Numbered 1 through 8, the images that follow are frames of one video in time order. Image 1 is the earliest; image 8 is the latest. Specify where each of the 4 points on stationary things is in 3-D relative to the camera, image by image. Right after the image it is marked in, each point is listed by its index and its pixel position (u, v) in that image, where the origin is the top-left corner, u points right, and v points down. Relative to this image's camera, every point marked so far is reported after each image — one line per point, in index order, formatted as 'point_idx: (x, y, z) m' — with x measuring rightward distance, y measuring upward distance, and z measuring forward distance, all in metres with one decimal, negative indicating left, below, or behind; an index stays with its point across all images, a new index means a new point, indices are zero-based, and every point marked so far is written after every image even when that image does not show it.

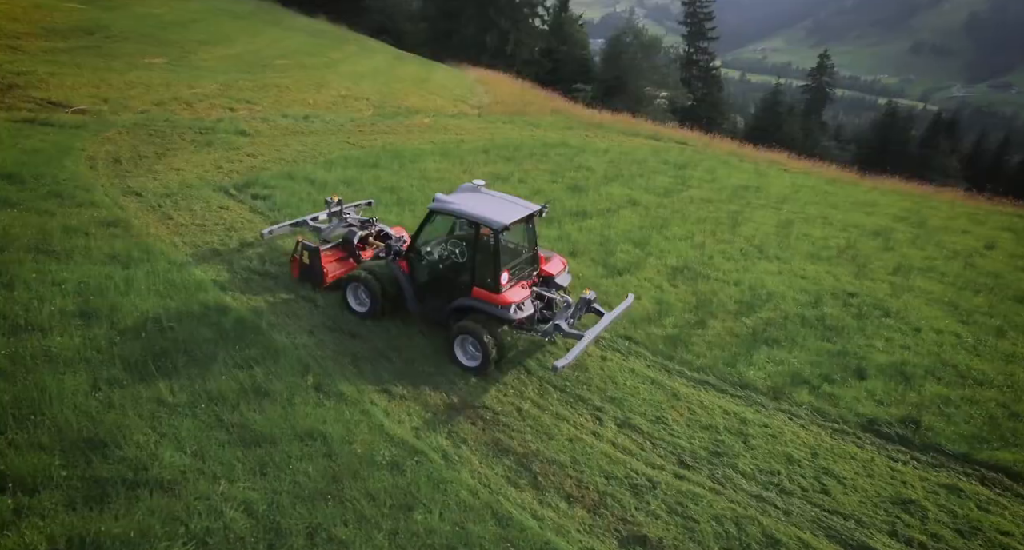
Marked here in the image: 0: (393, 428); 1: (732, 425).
0: (-1.5, -2.0, +8.6) m
1: (+3.2, -2.2, +9.5) m
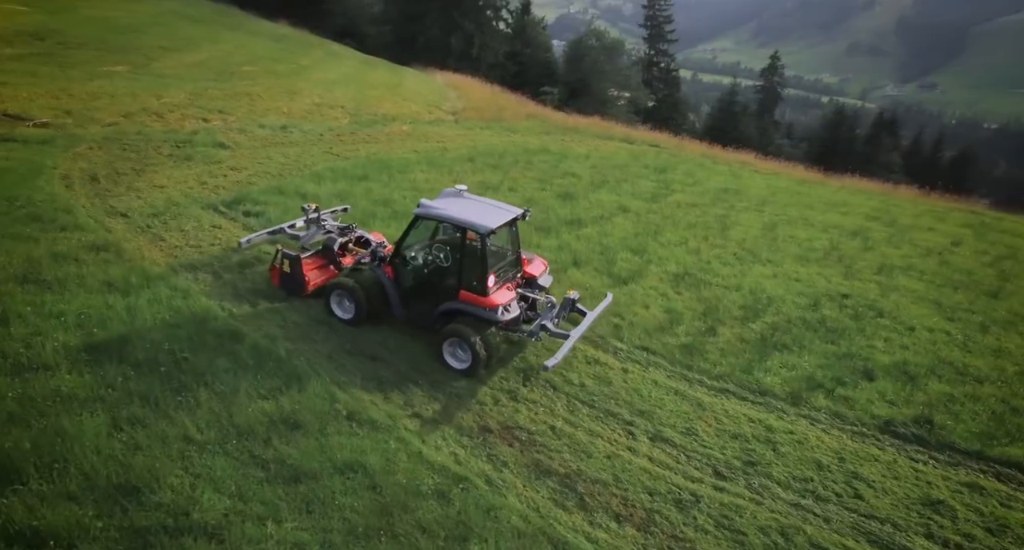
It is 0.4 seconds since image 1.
0: (-1.0, -2.3, +8.5) m
1: (+3.6, -2.3, +9.6) m
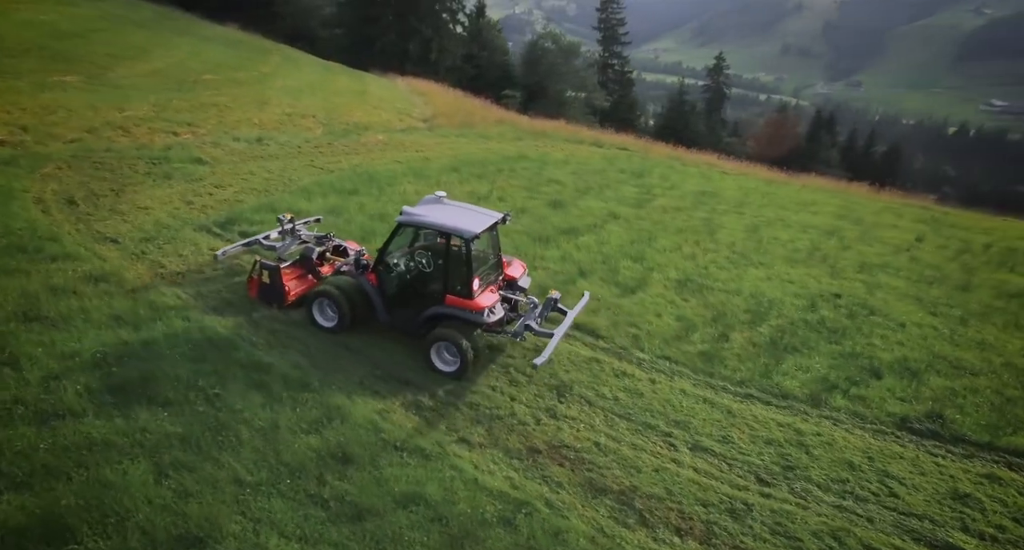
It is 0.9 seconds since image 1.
0: (-0.3, -2.6, +8.4) m
1: (+4.2, -2.5, +10.0) m
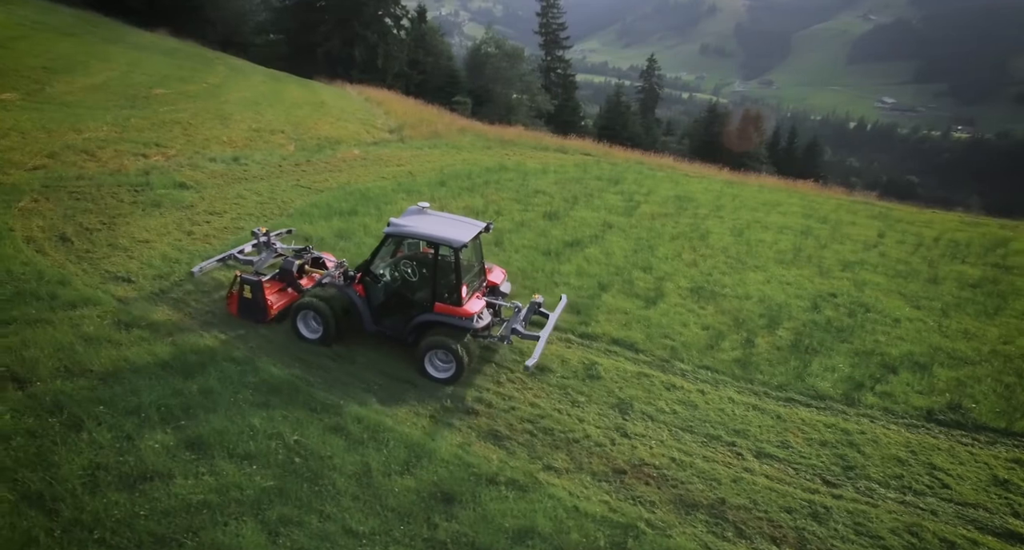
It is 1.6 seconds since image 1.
0: (+1.0, -3.0, +8.5) m
1: (+5.3, -2.6, +10.6) m
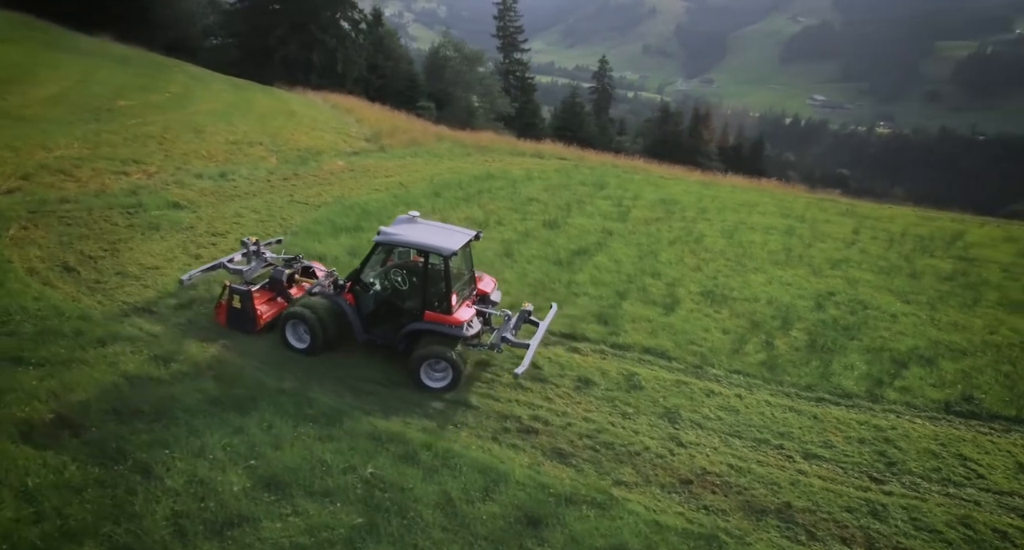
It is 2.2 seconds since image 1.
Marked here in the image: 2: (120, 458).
0: (+2.0, -3.2, +8.7) m
1: (+6.1, -2.7, +11.1) m
2: (-4.7, -2.2, +7.9) m
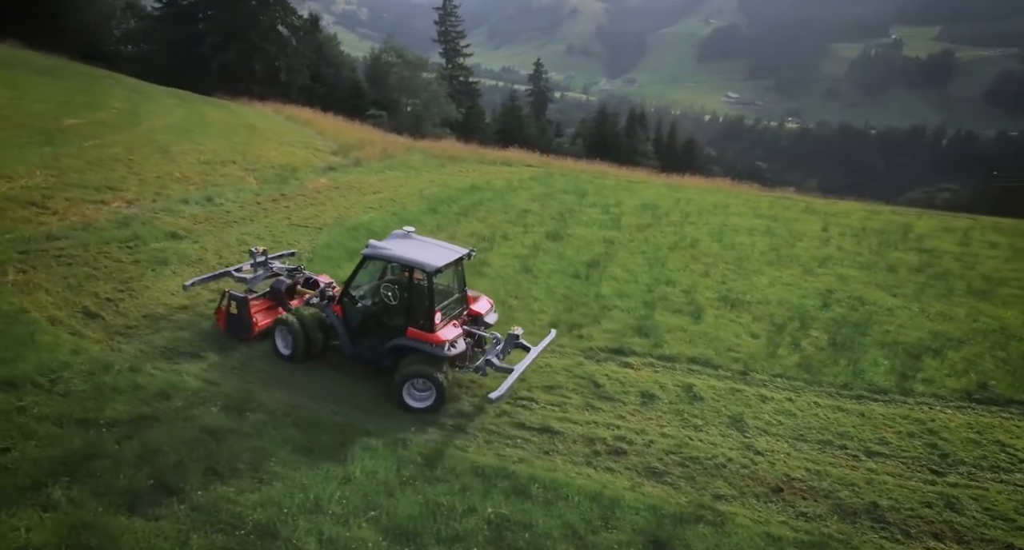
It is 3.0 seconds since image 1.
0: (+3.6, -3.5, +8.9) m
1: (+7.3, -2.7, +11.8) m
2: (-3.1, -2.8, +7.4) m
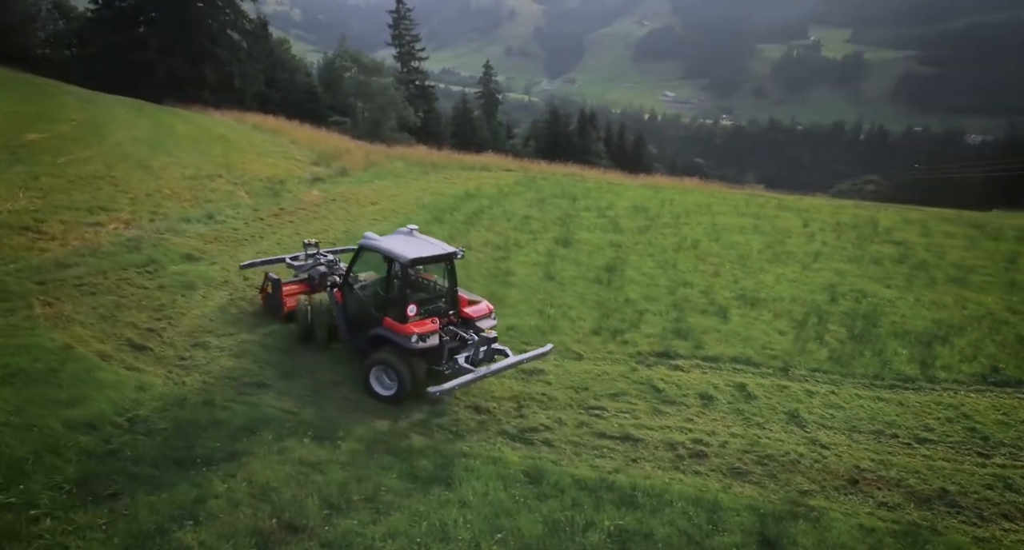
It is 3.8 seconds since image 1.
0: (+5.0, -3.5, +9.4) m
1: (+8.4, -2.6, +12.6) m
2: (-1.5, -3.1, +7.2) m
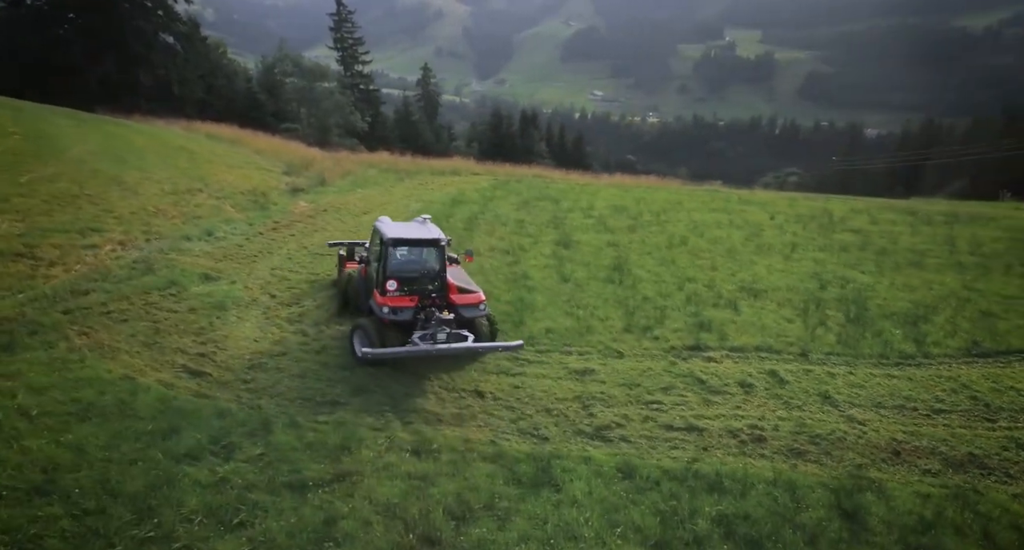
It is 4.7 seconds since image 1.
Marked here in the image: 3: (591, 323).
0: (+6.3, -3.3, +10.2) m
1: (+9.3, -2.3, +13.8) m
2: (+0.1, -3.2, +7.4) m
3: (+1.7, -1.1, +14.4) m
